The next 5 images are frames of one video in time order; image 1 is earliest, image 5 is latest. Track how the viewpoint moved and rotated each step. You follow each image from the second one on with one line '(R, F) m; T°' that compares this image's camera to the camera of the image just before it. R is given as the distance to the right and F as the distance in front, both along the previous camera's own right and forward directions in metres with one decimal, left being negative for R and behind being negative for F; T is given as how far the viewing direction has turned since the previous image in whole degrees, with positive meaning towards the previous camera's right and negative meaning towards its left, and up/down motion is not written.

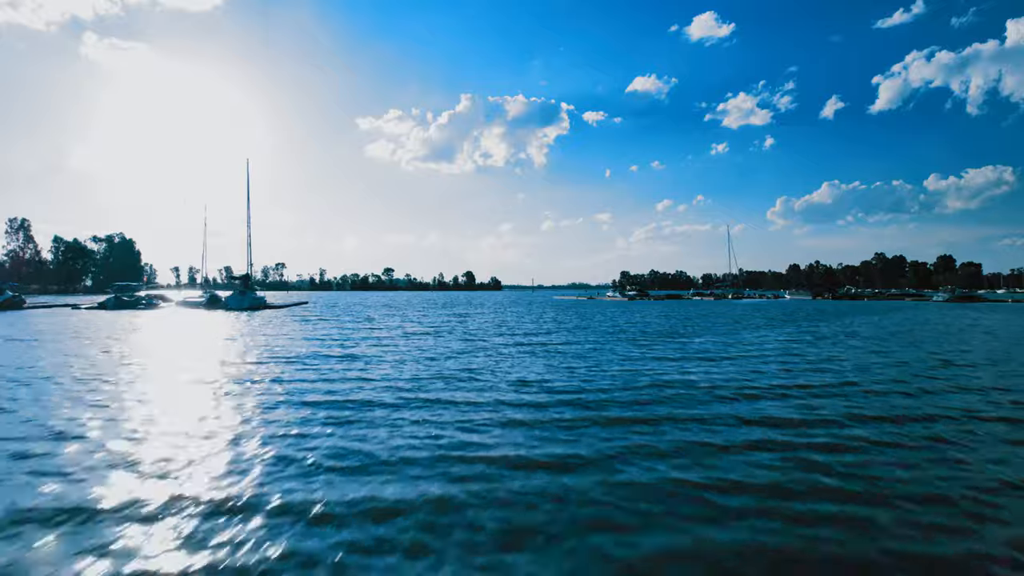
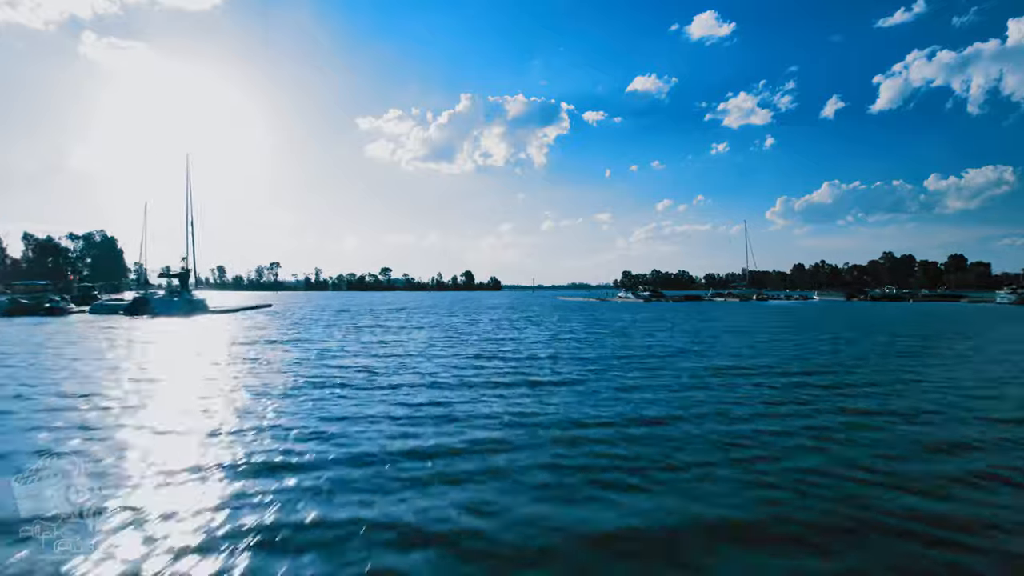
(0.0, +4.8) m; 0°
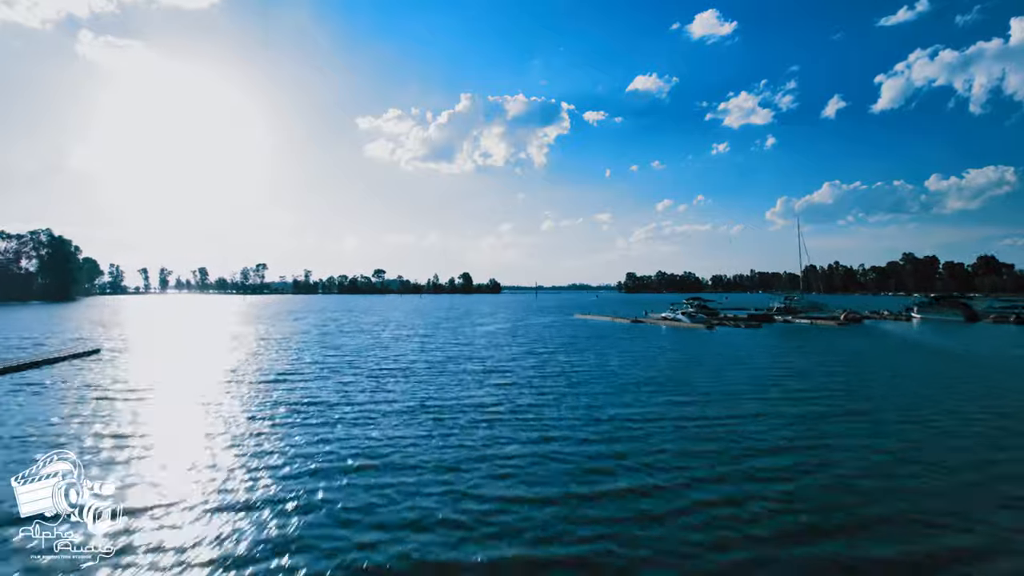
(-0.1, +11.5) m; 0°
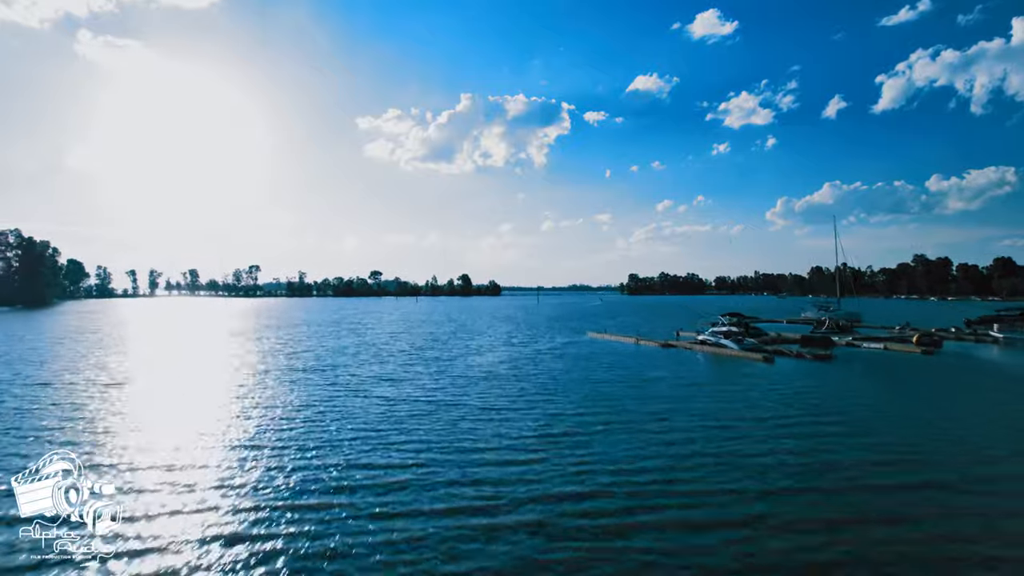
(-0.1, +5.8) m; 0°
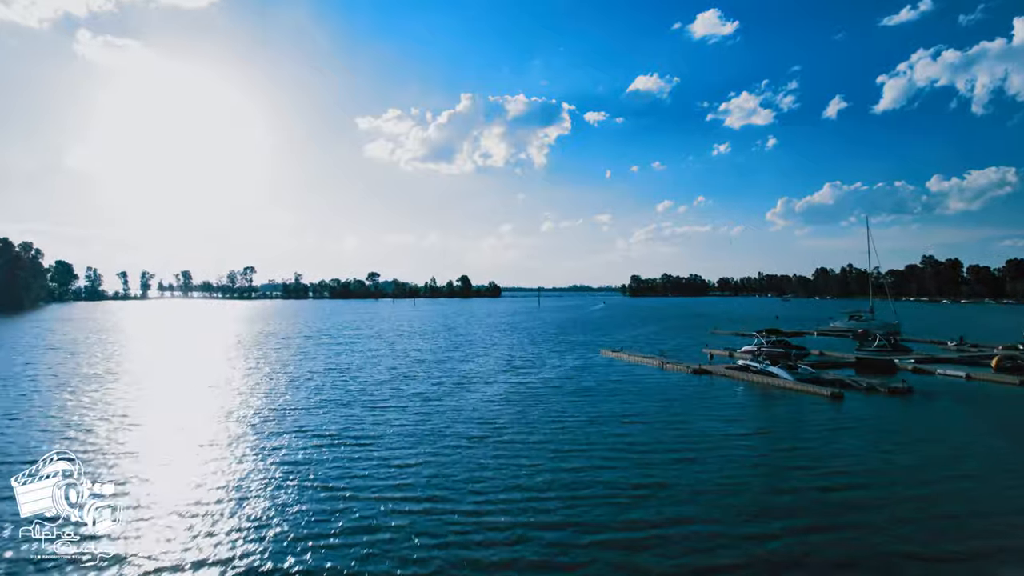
(-0.1, +4.3) m; 0°
